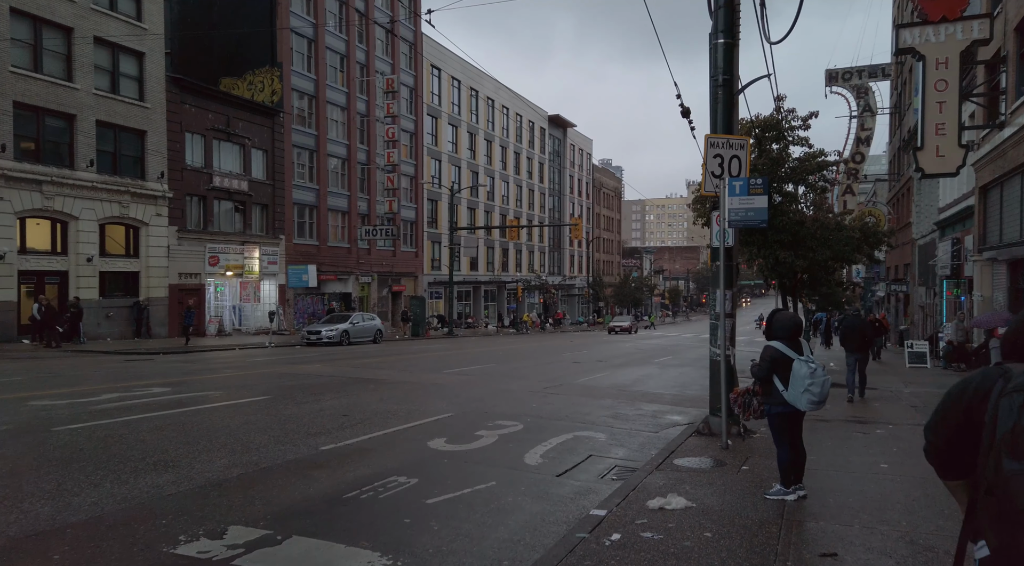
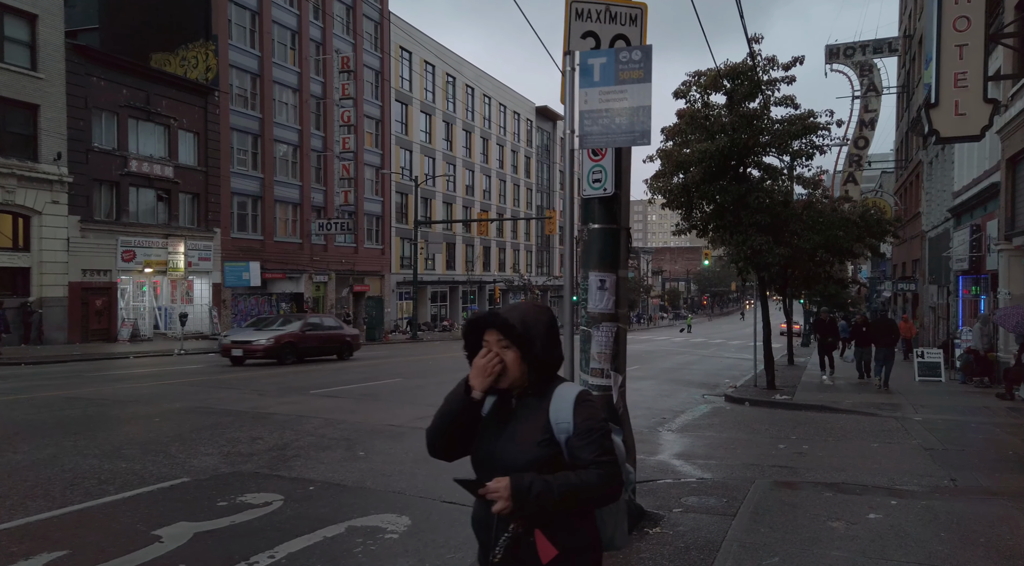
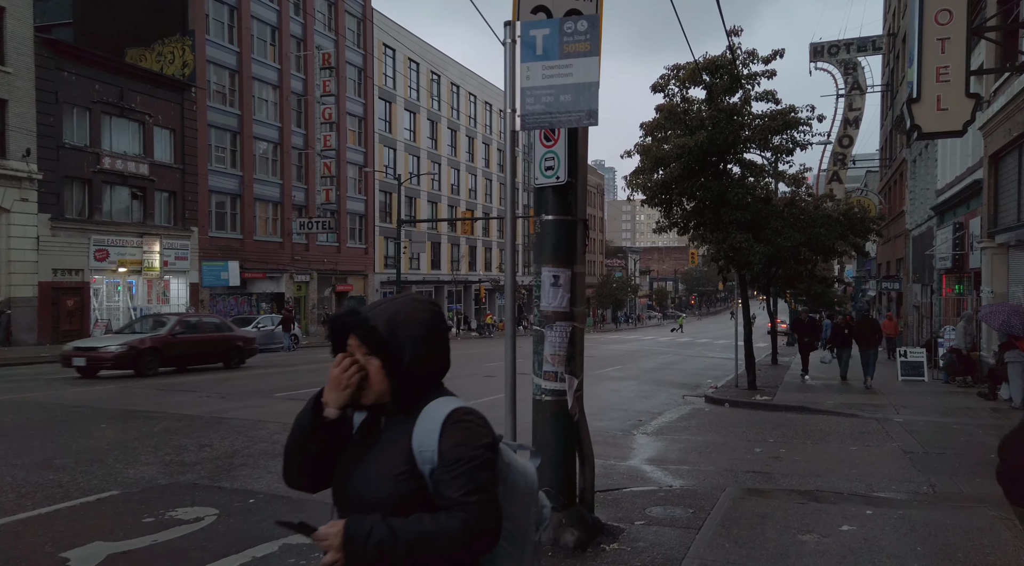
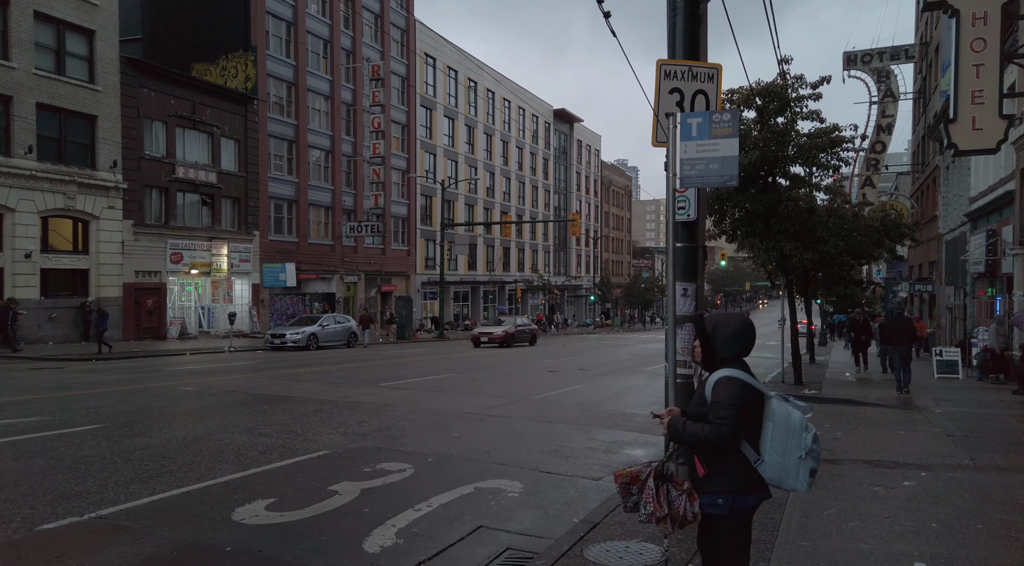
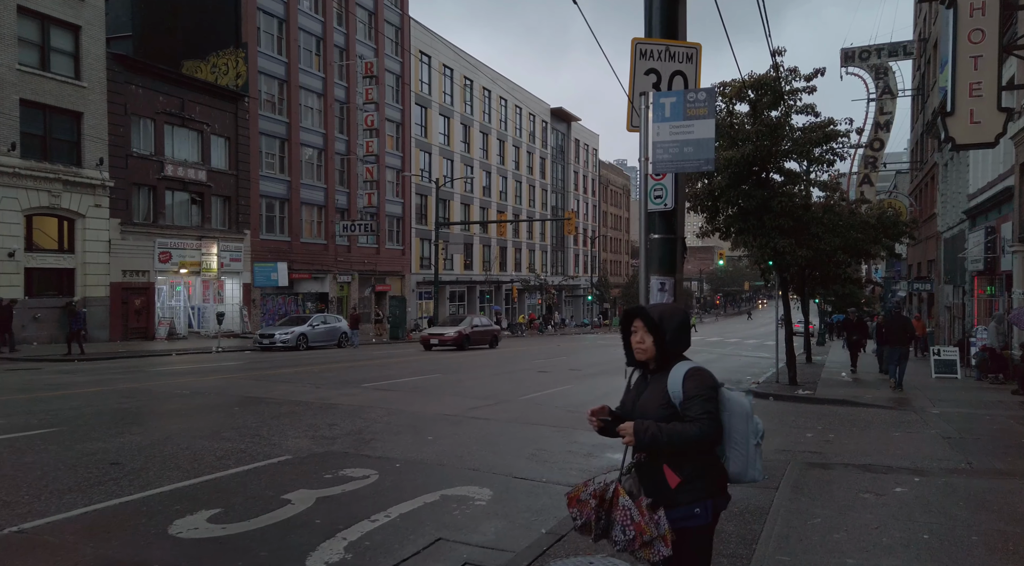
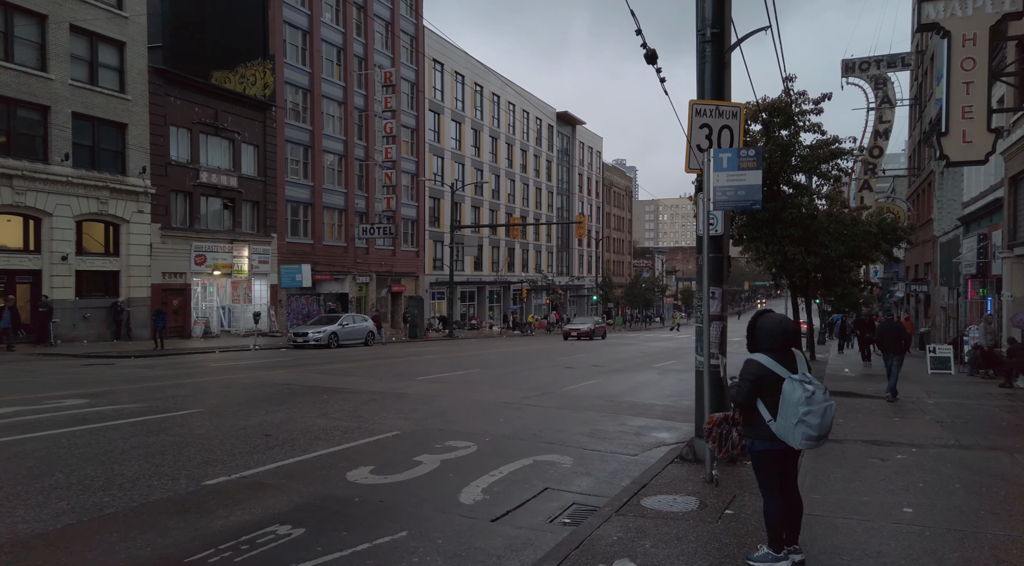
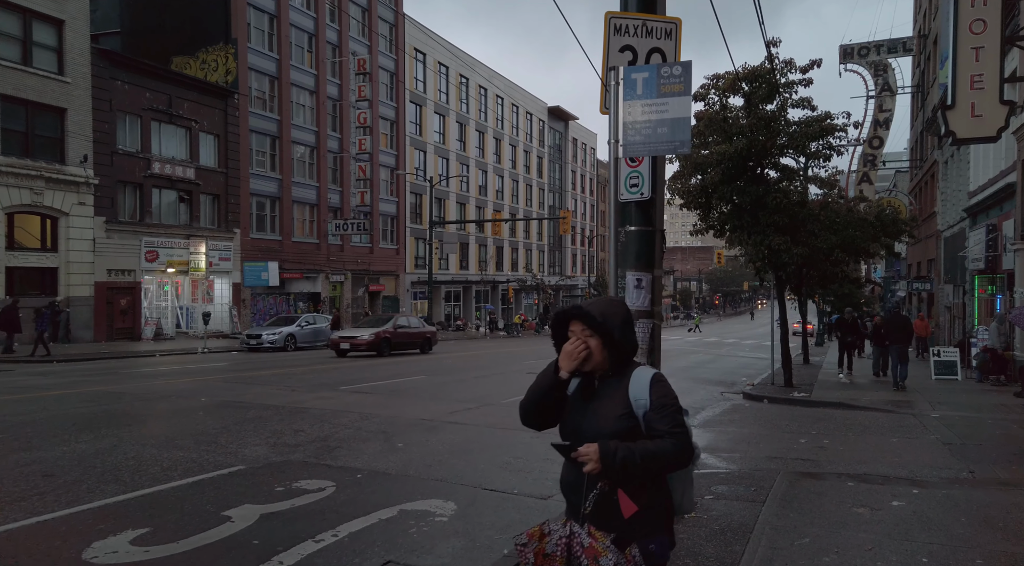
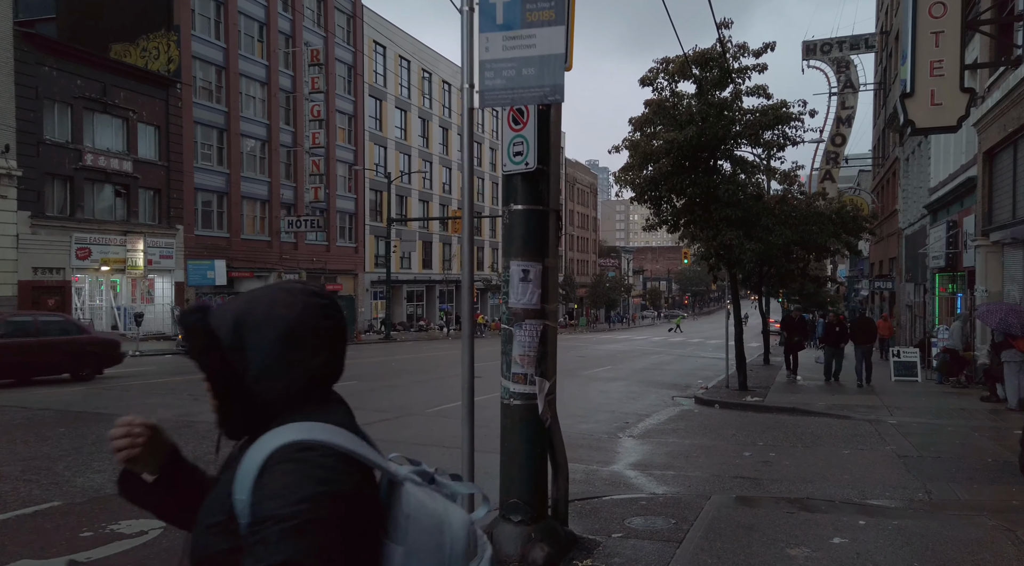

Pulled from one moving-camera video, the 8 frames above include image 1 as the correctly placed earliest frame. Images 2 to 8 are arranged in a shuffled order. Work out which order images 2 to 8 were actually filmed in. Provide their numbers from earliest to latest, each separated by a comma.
6, 4, 5, 7, 2, 3, 8
